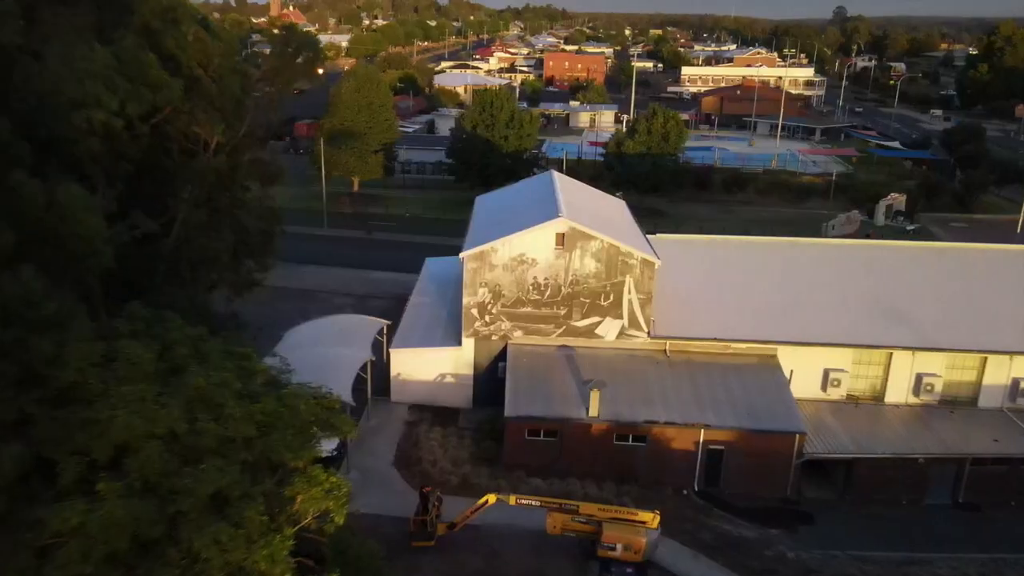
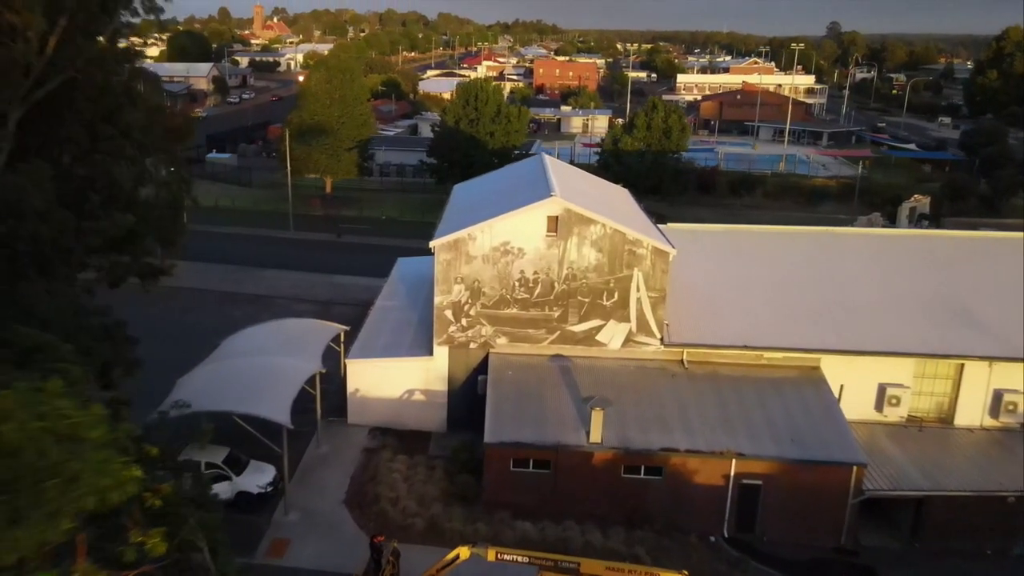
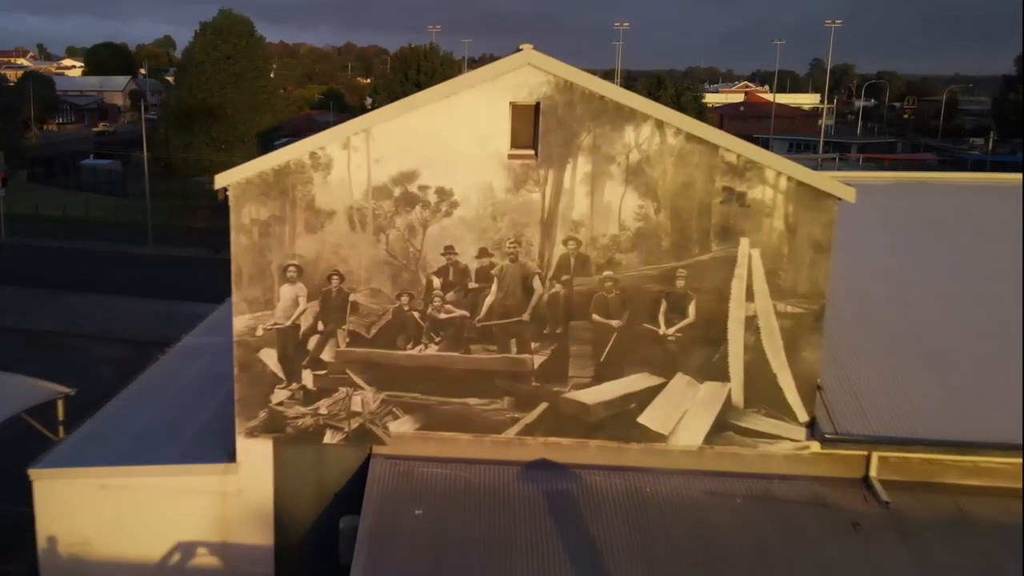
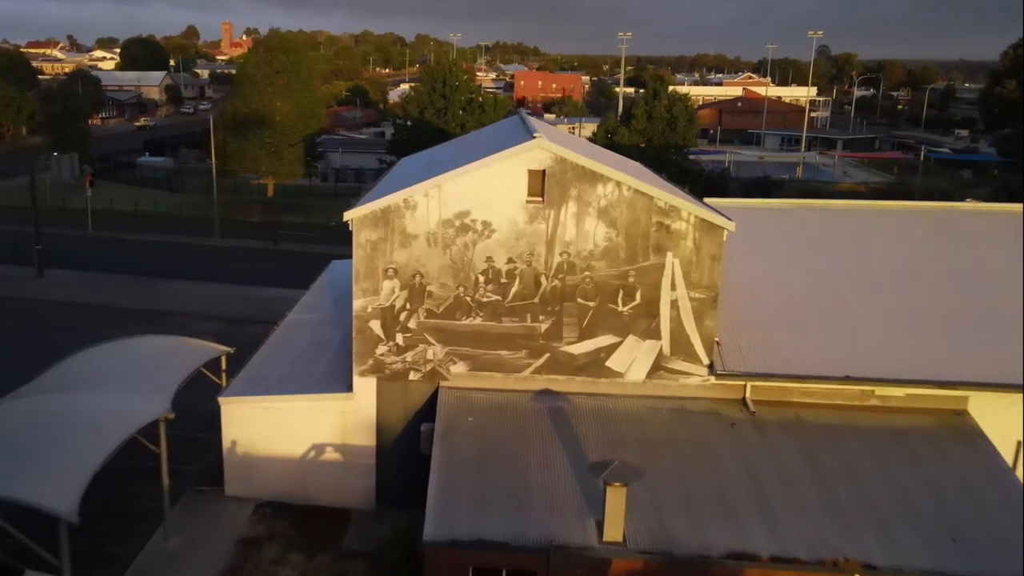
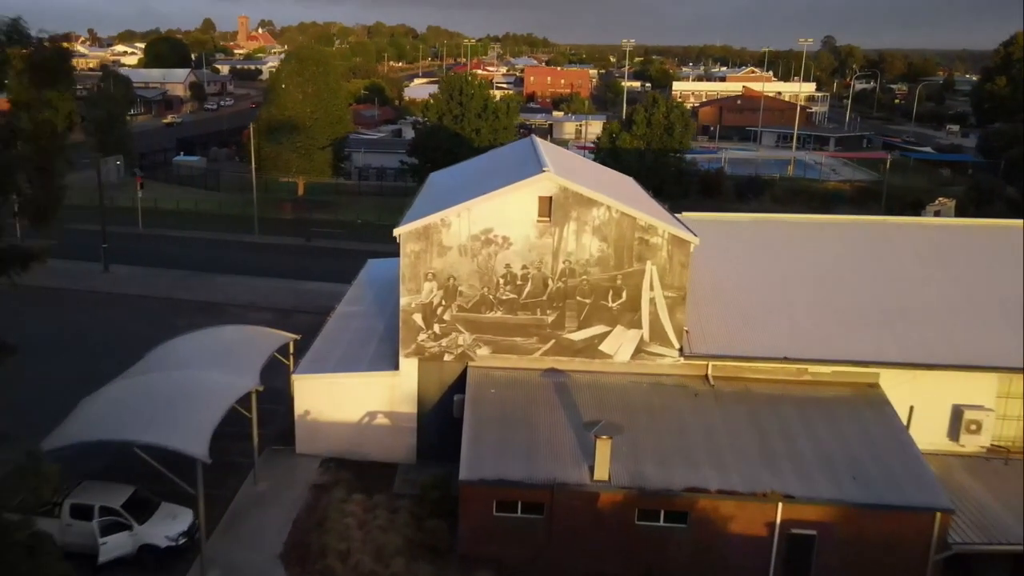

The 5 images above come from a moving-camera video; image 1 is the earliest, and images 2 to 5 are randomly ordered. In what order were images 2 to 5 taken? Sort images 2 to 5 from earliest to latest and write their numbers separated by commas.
2, 5, 4, 3
